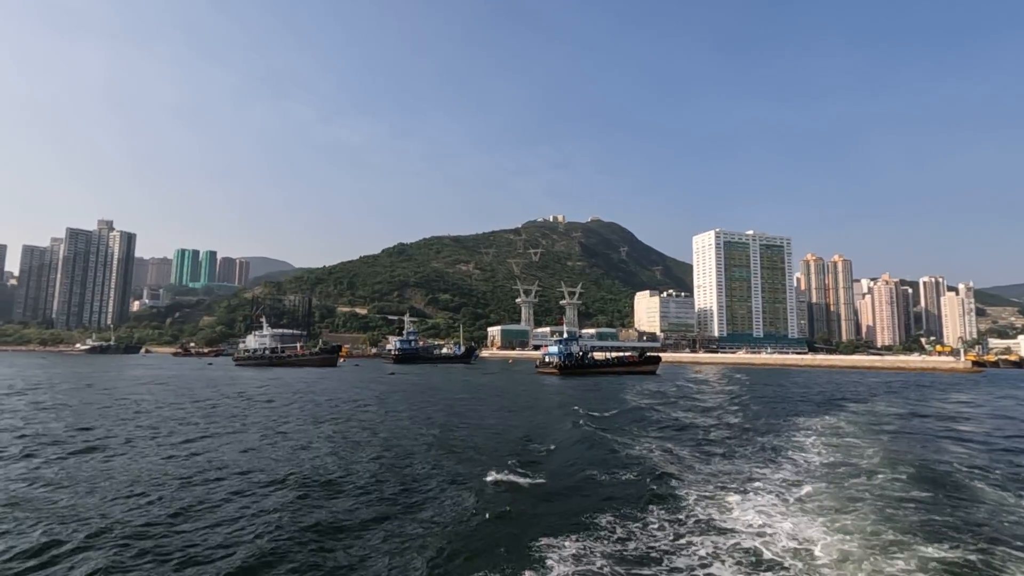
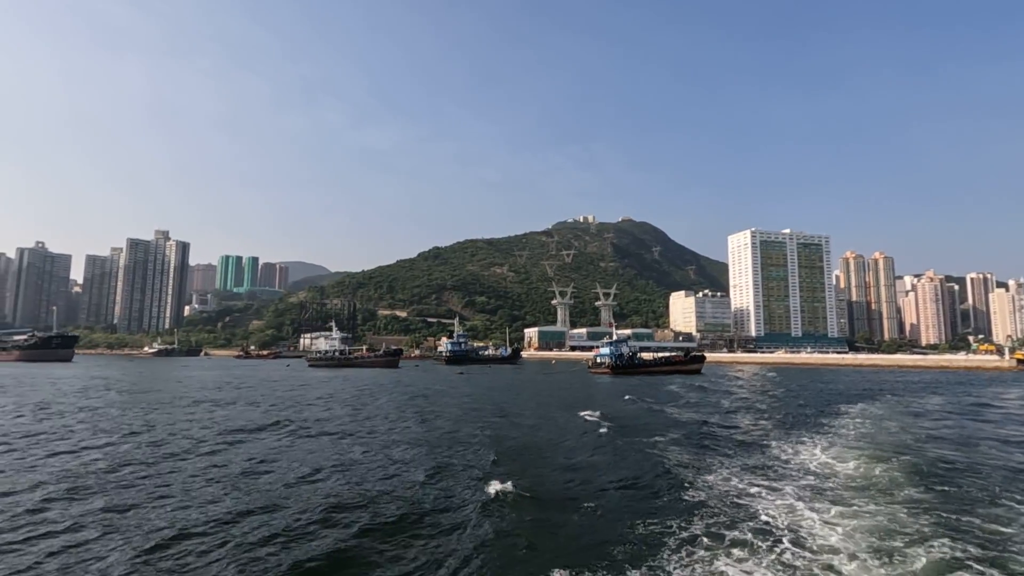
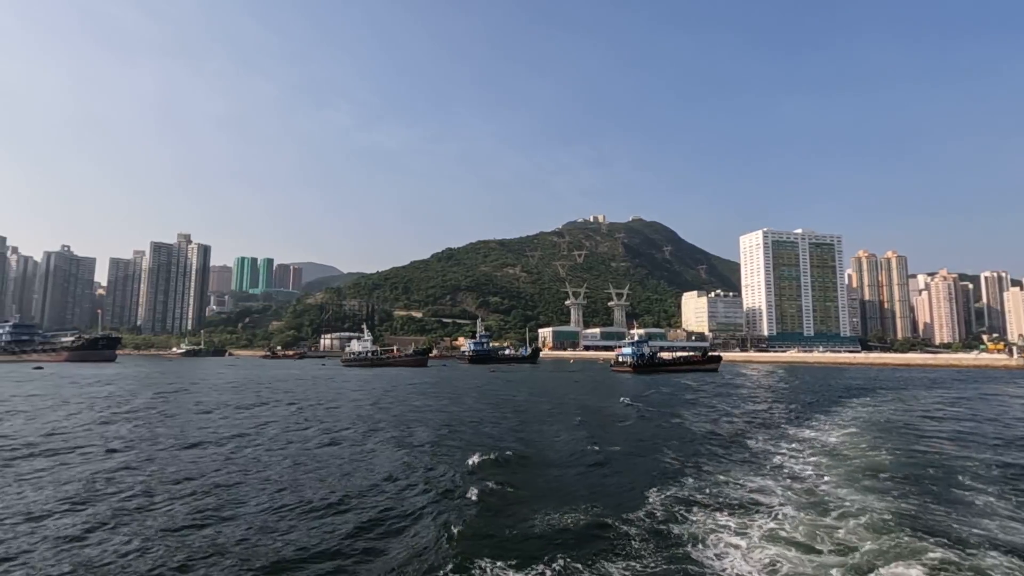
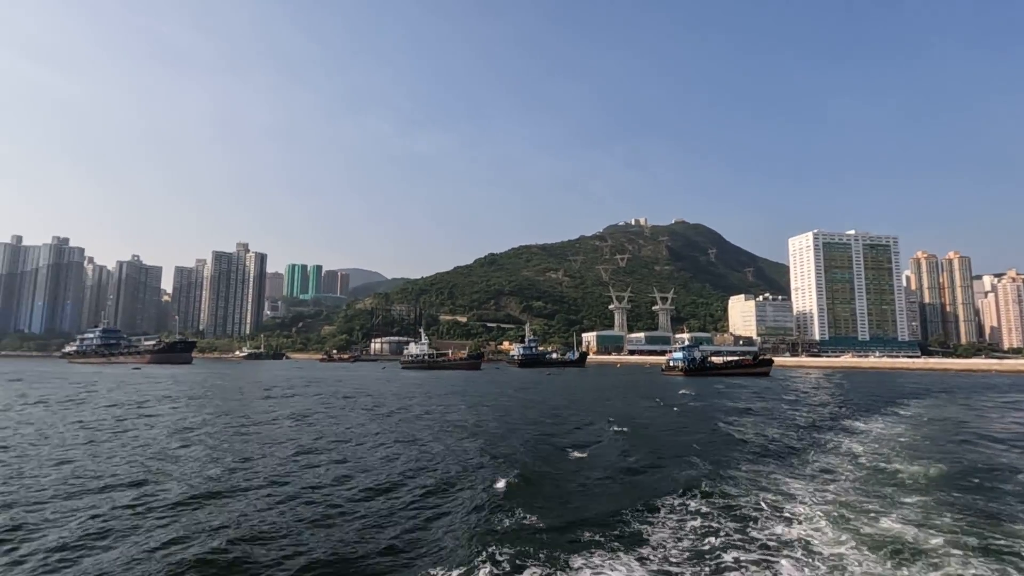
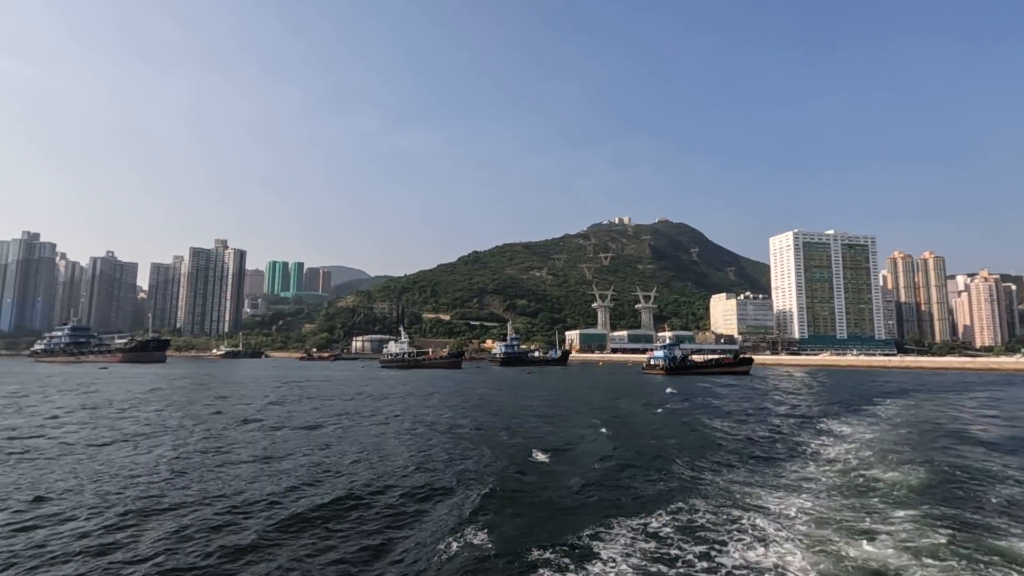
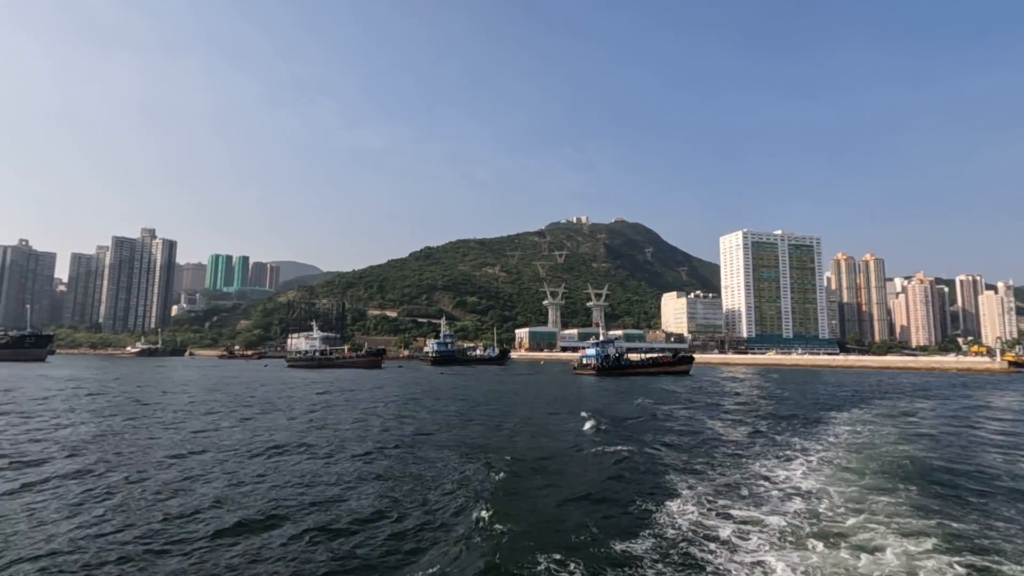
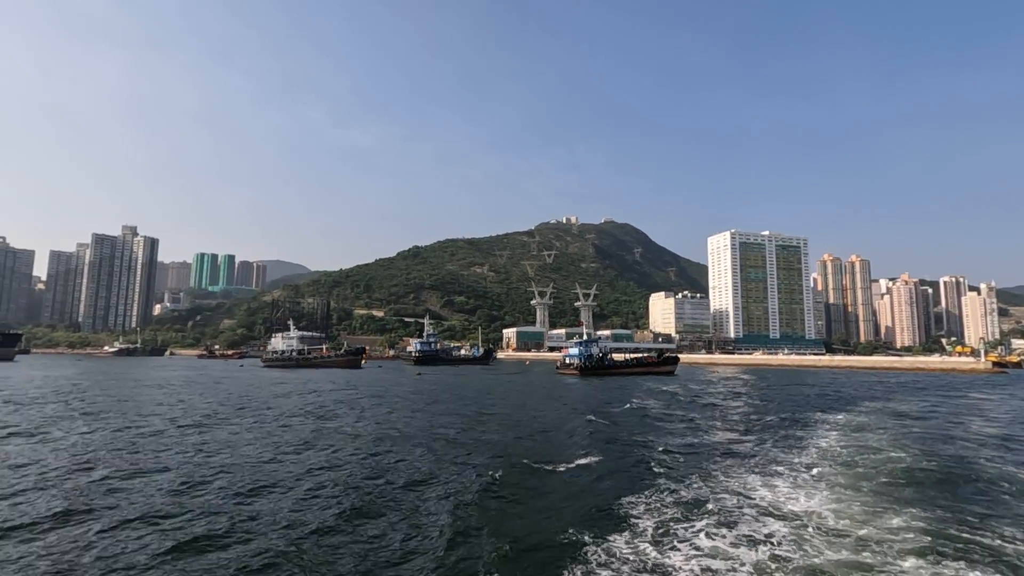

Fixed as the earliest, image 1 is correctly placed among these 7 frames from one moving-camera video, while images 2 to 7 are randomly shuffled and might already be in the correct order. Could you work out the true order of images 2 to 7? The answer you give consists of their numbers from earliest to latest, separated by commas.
7, 6, 2, 3, 5, 4
